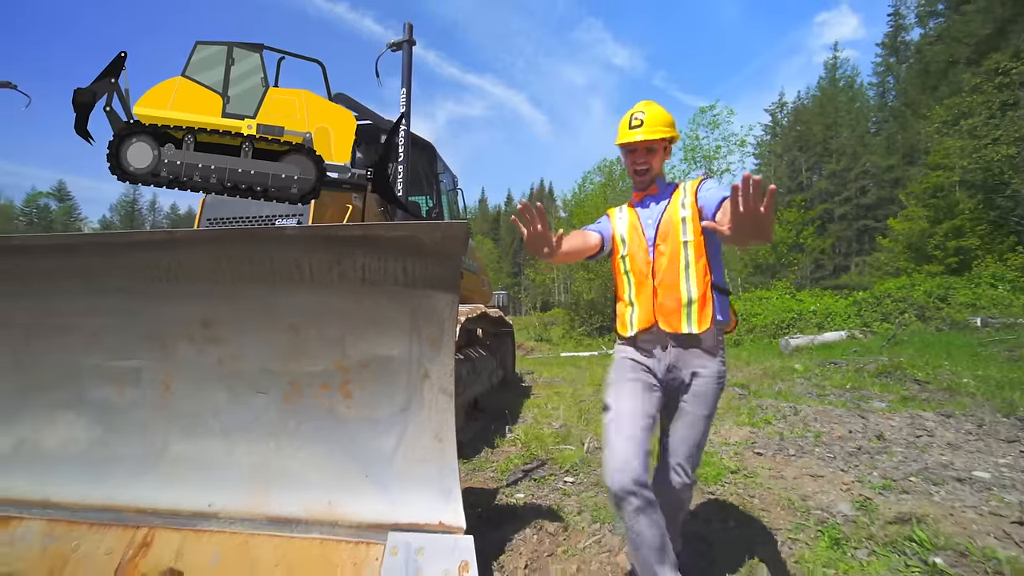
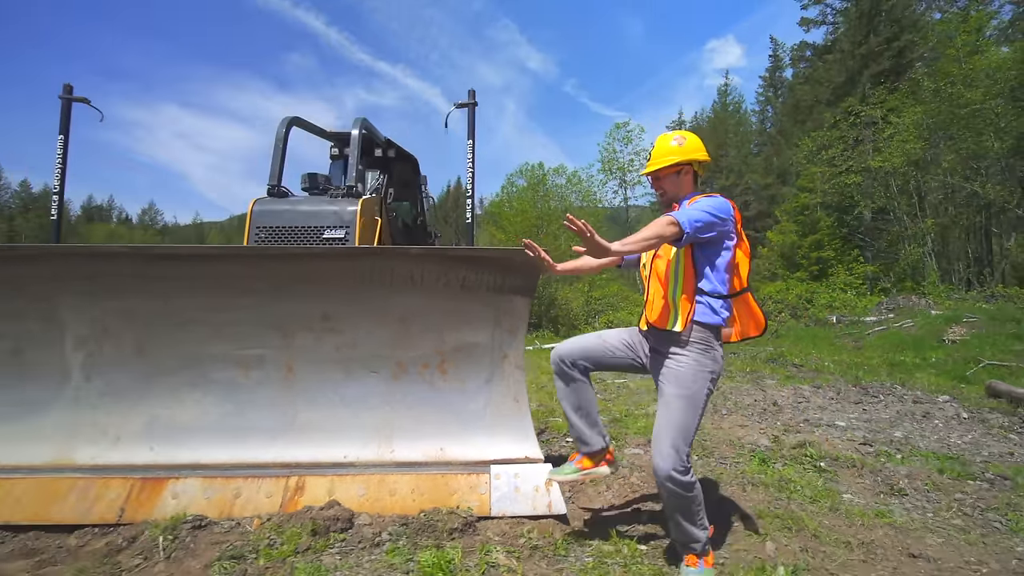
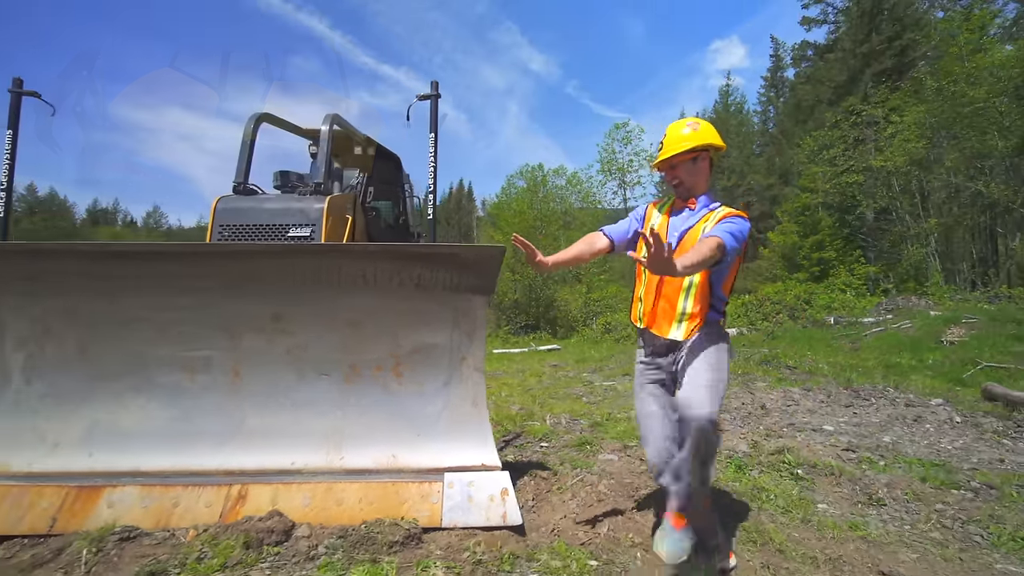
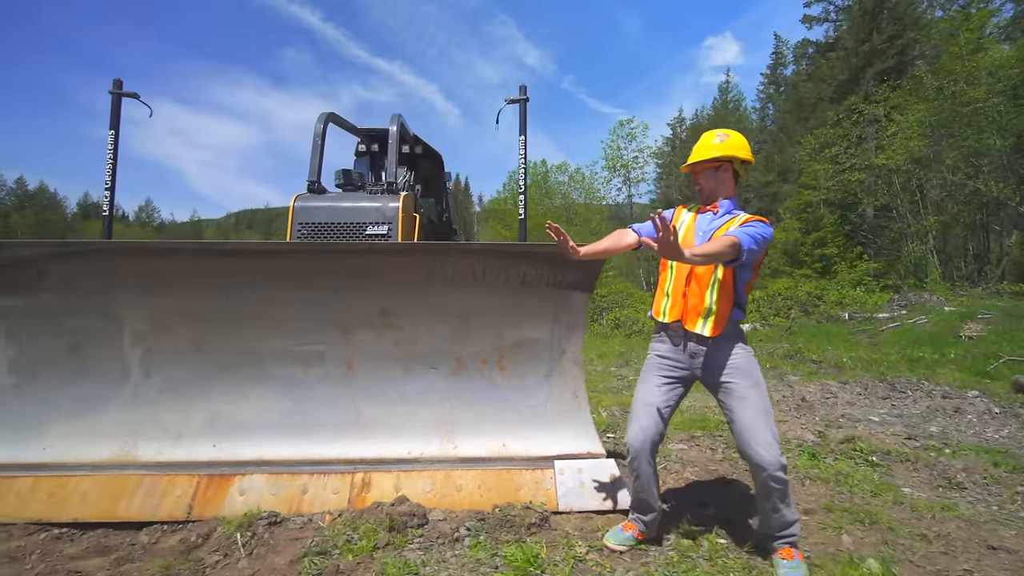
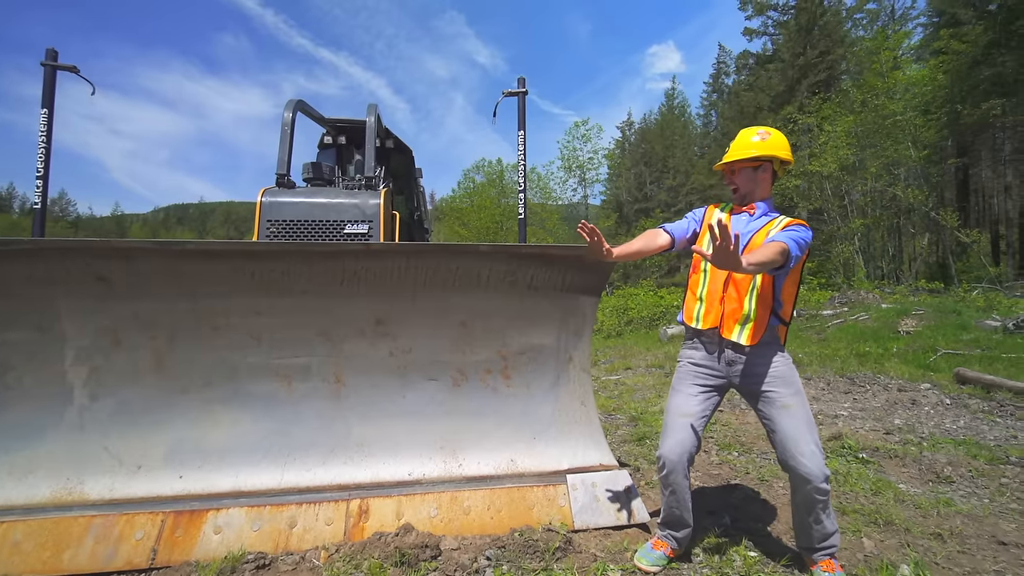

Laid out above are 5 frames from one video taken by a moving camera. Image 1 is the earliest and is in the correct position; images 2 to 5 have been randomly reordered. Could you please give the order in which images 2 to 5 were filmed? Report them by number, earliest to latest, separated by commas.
3, 2, 4, 5
